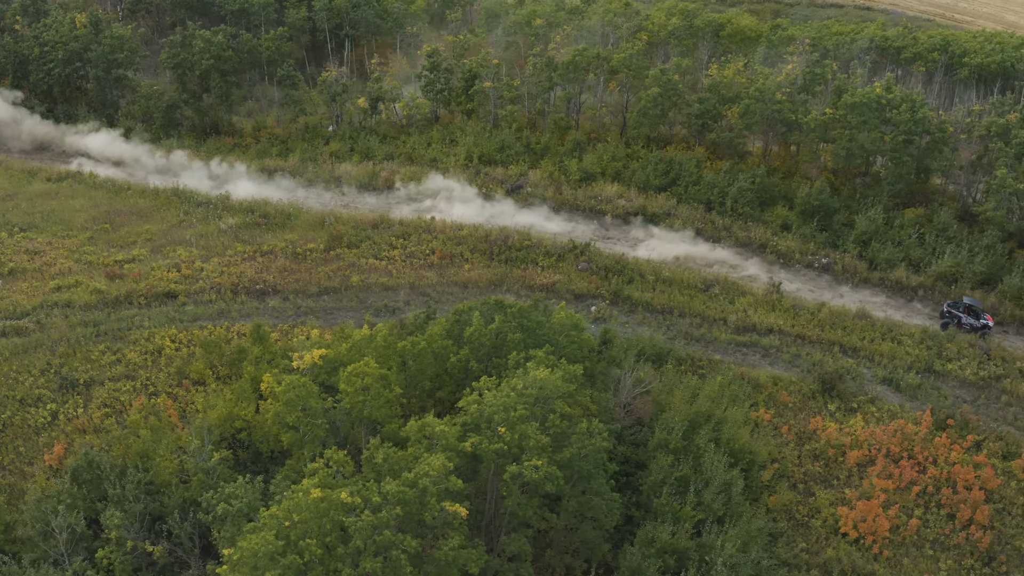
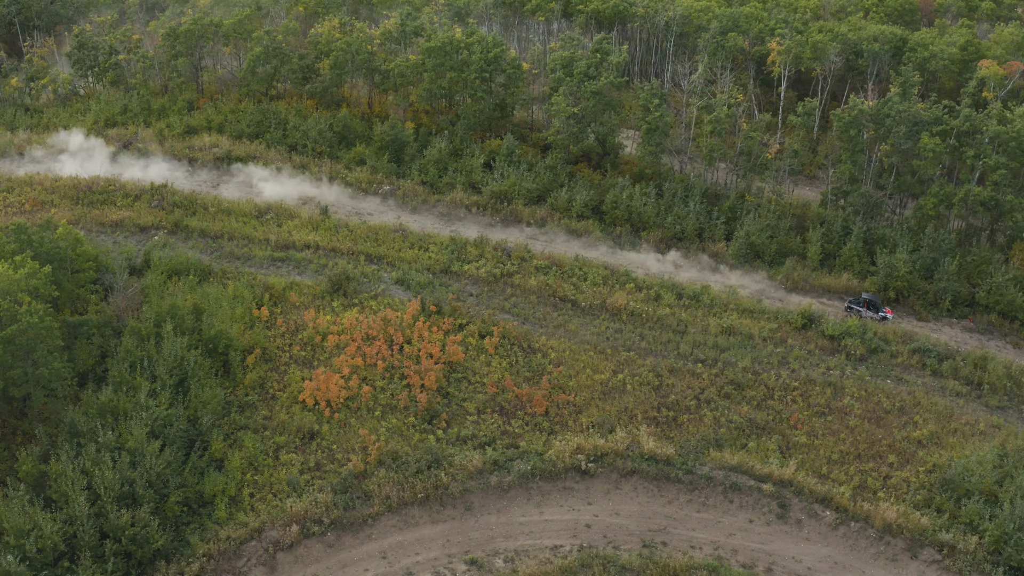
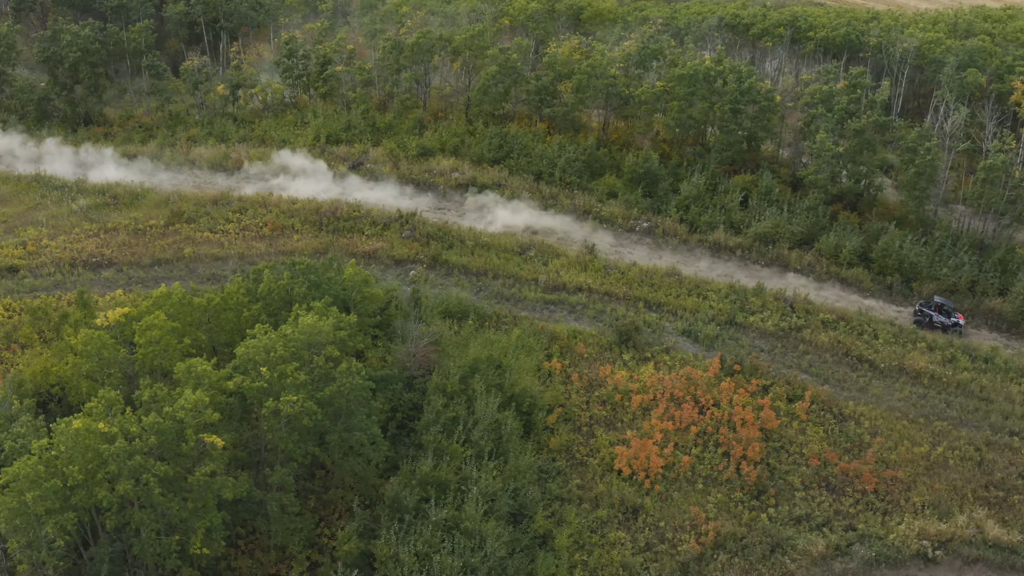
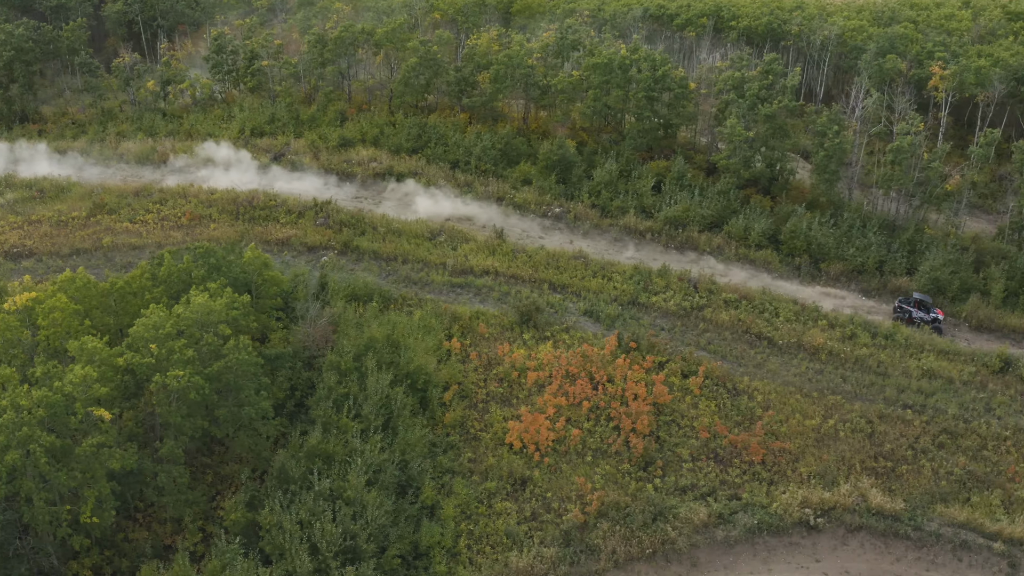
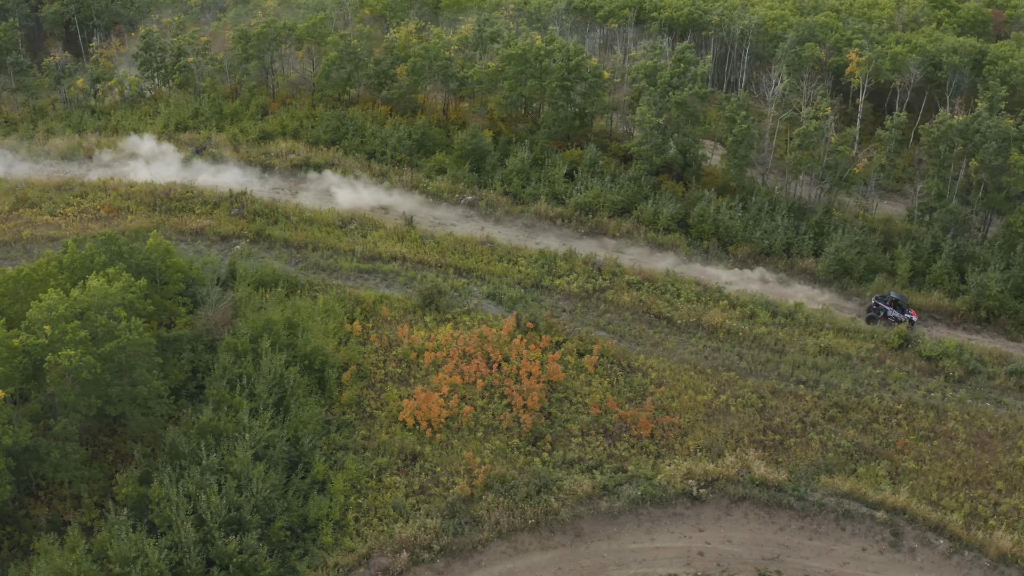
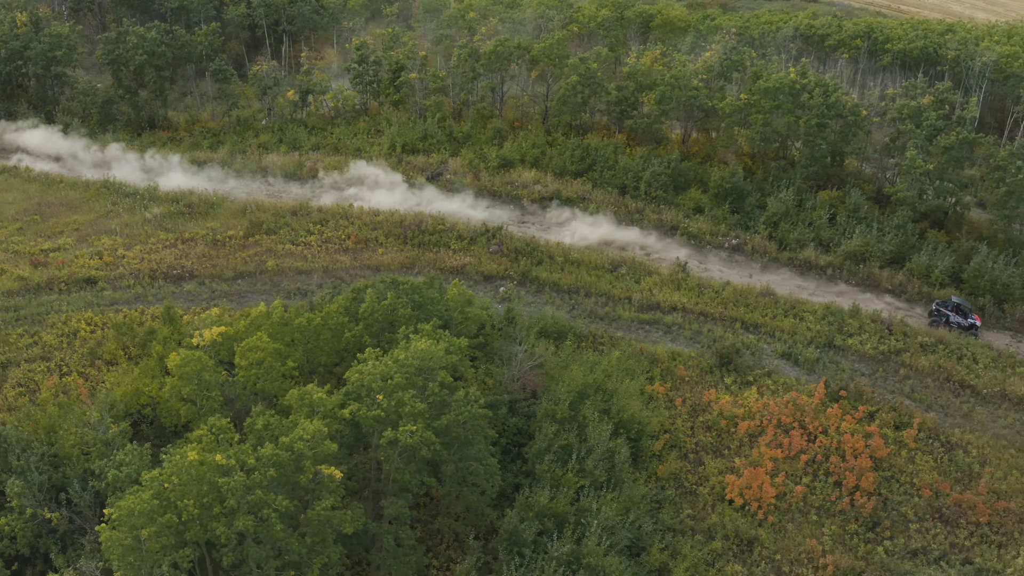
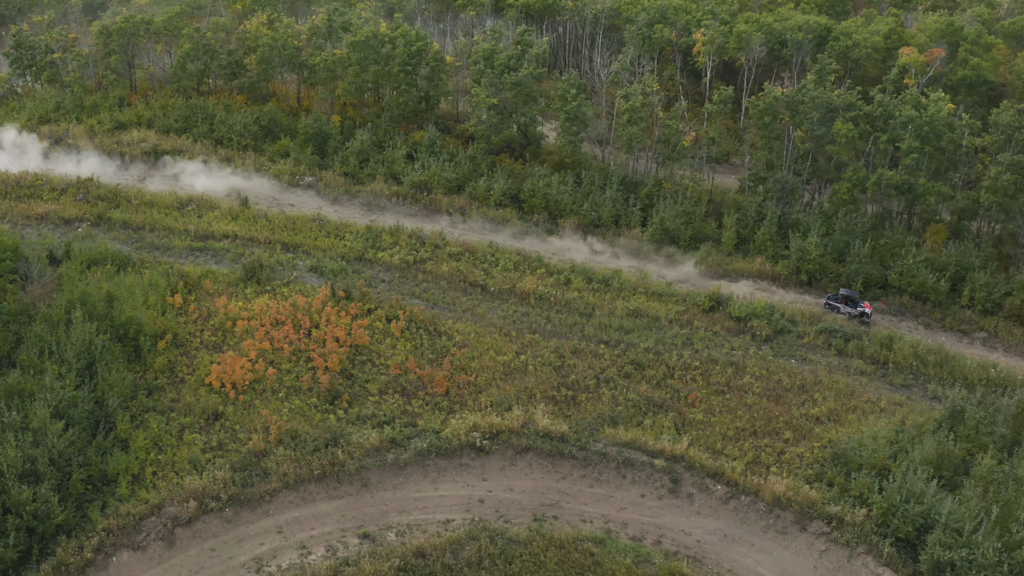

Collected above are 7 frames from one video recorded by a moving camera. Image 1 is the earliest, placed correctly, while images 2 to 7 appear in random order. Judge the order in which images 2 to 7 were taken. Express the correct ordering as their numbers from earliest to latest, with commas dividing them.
6, 3, 4, 5, 2, 7
